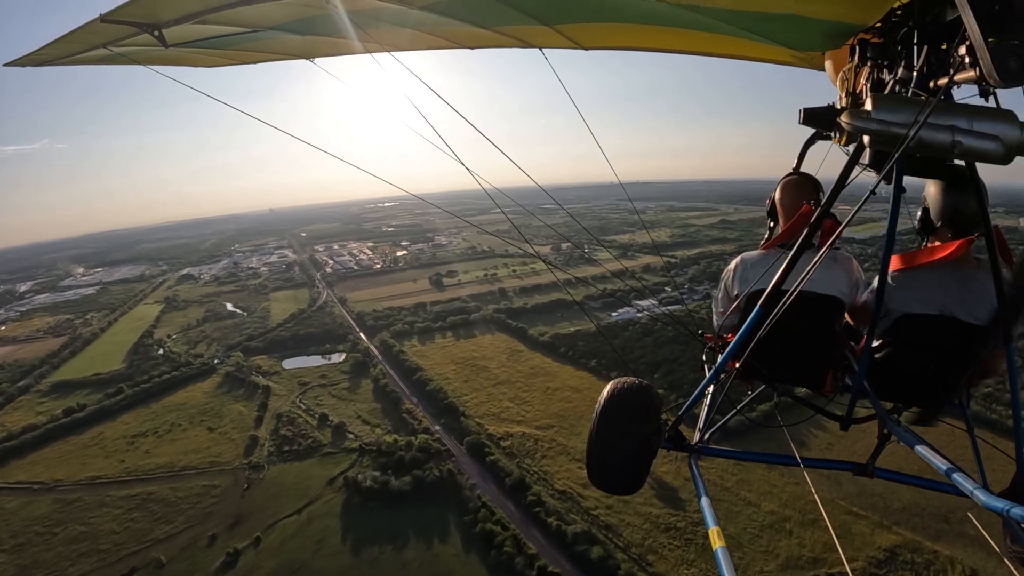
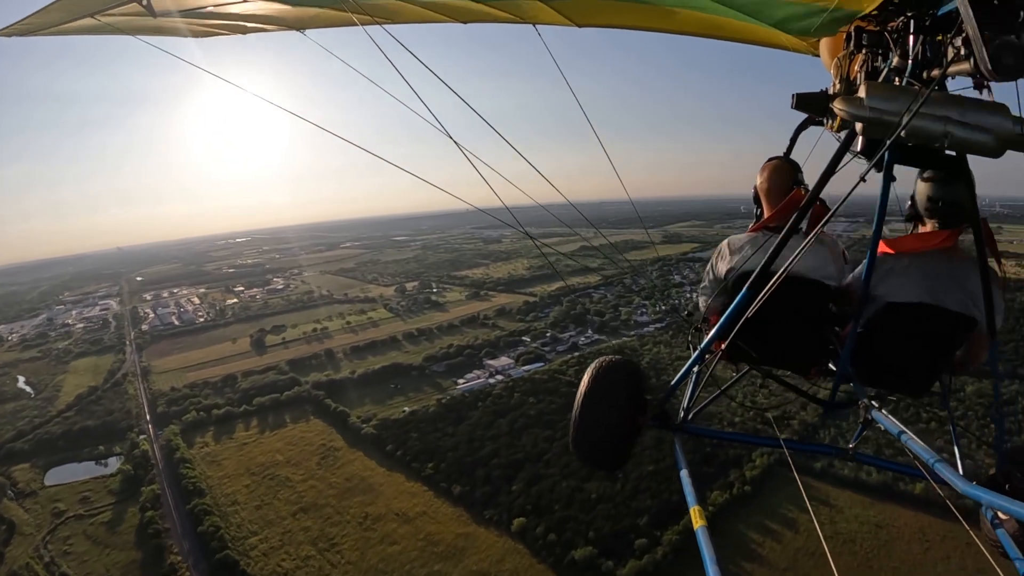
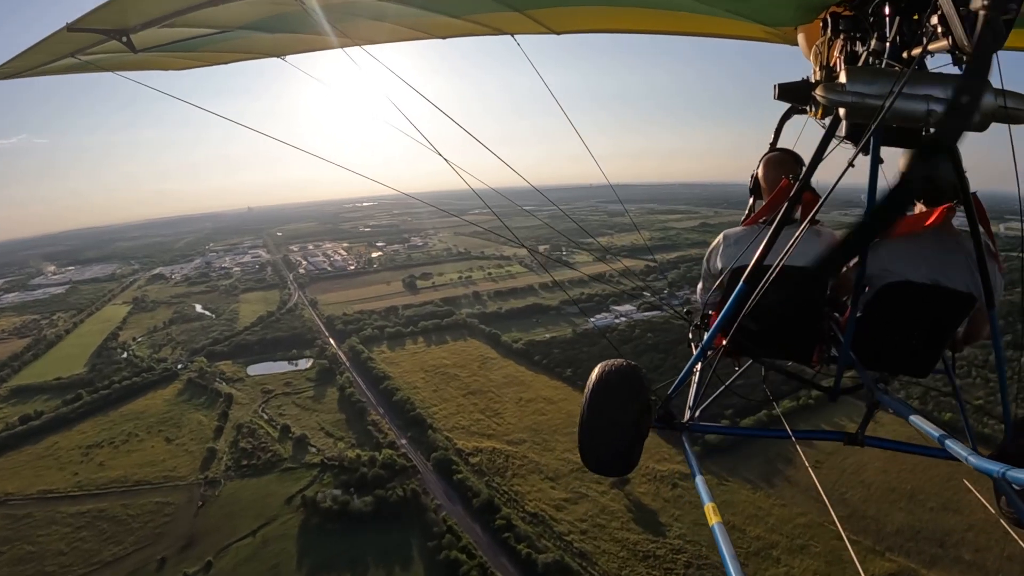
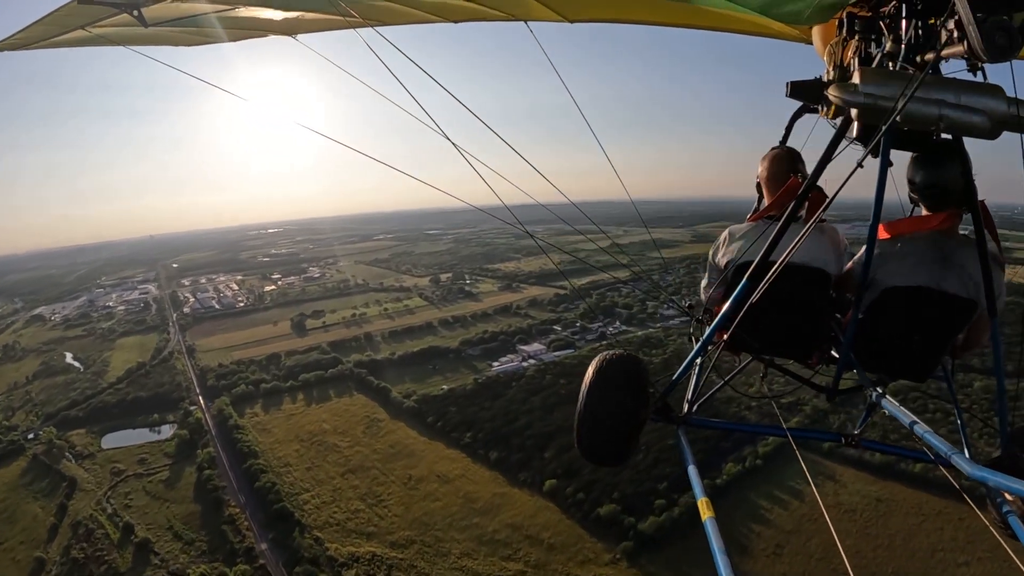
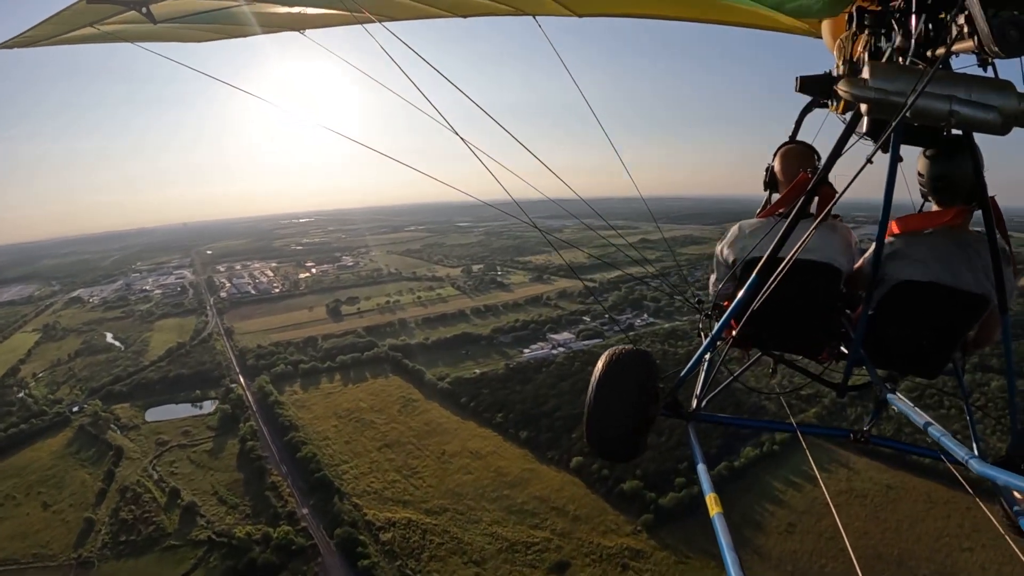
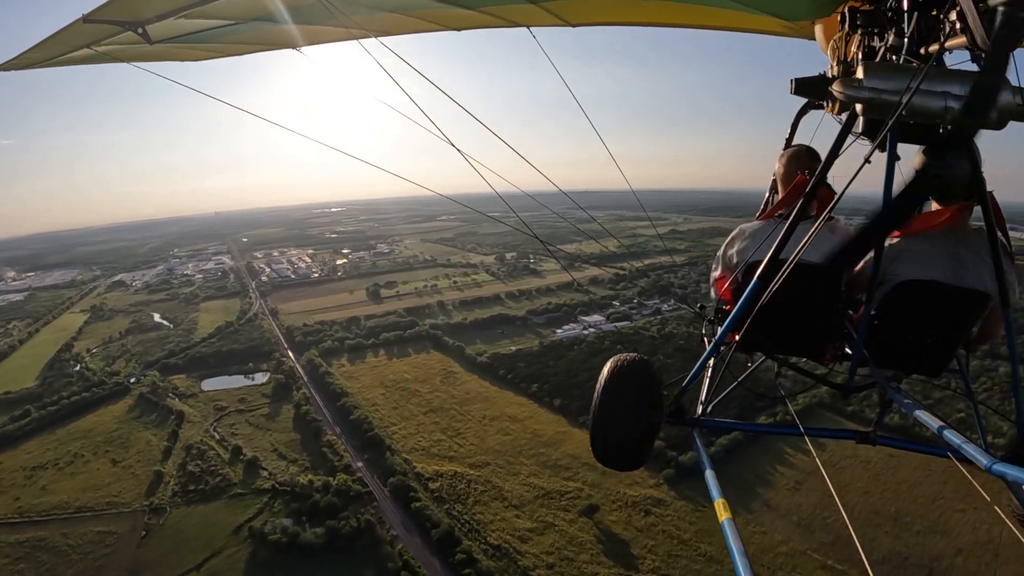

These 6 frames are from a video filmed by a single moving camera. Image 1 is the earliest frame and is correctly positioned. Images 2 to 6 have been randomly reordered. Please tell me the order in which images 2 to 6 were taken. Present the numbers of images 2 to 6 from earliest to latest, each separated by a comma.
3, 6, 5, 4, 2
